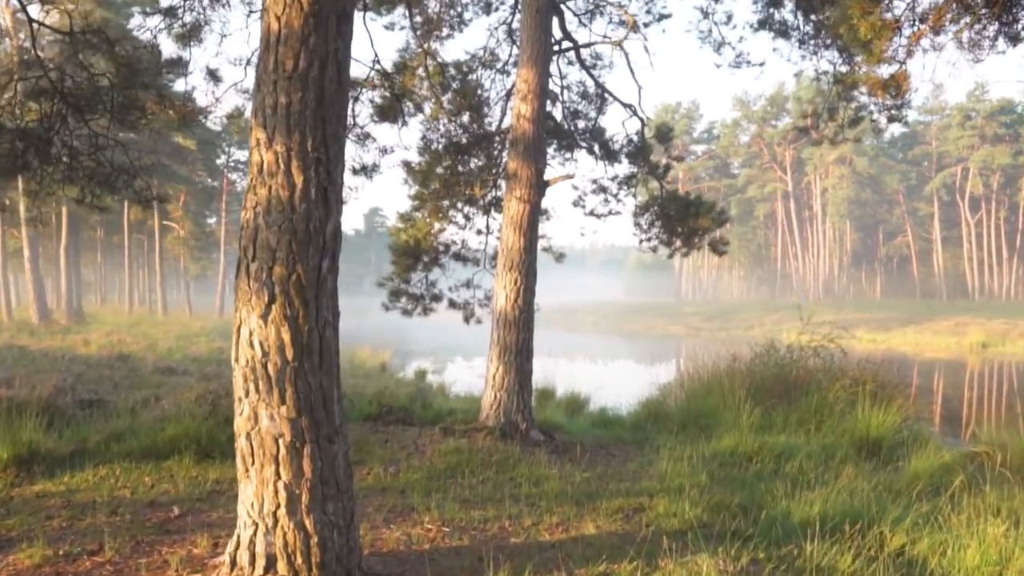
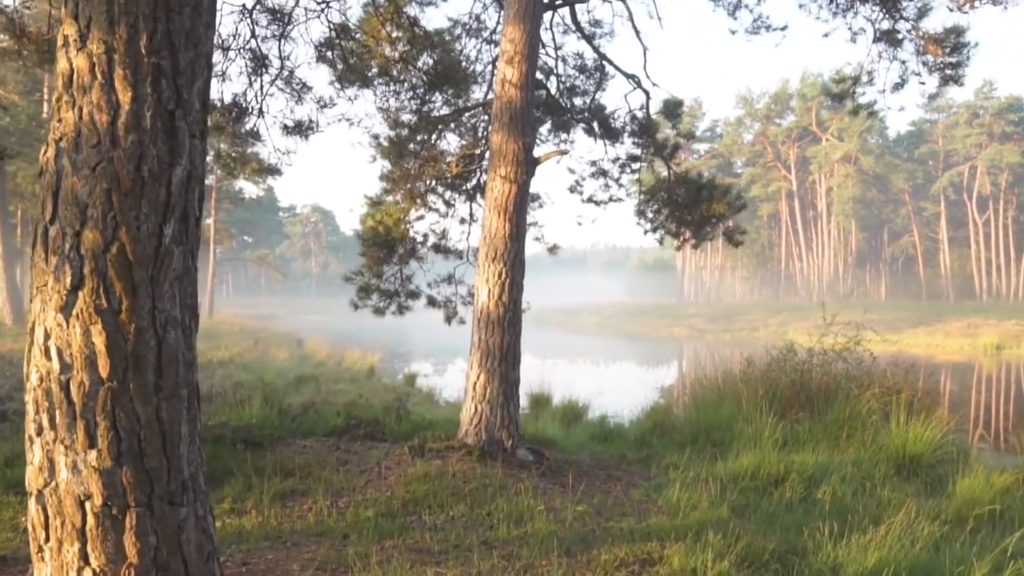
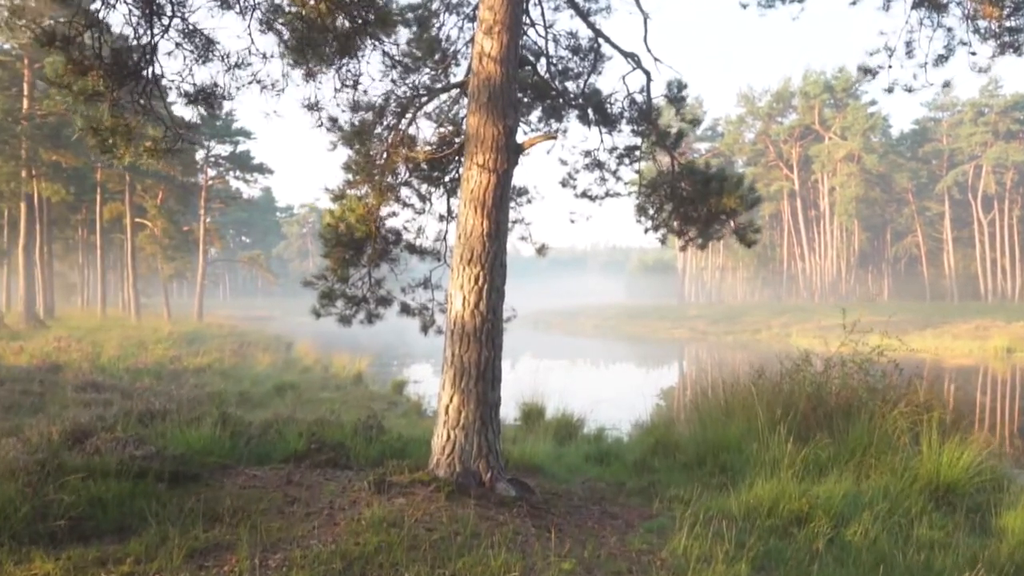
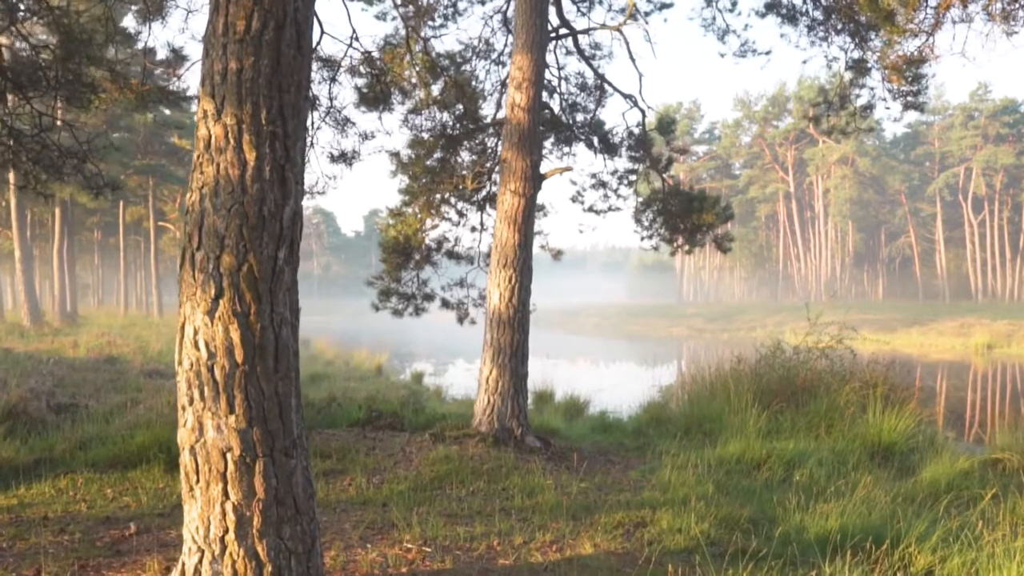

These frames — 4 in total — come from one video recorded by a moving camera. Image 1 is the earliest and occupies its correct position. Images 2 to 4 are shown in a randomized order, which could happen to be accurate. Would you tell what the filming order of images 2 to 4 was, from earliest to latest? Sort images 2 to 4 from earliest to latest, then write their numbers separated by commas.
4, 2, 3
